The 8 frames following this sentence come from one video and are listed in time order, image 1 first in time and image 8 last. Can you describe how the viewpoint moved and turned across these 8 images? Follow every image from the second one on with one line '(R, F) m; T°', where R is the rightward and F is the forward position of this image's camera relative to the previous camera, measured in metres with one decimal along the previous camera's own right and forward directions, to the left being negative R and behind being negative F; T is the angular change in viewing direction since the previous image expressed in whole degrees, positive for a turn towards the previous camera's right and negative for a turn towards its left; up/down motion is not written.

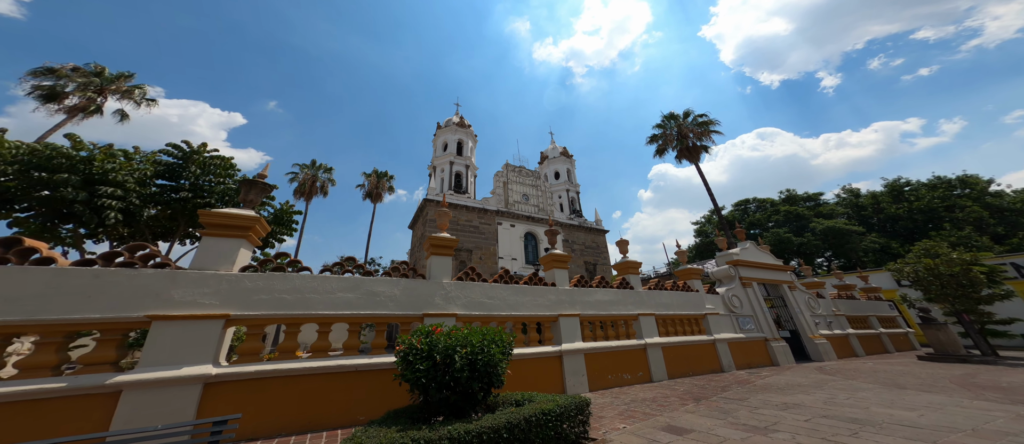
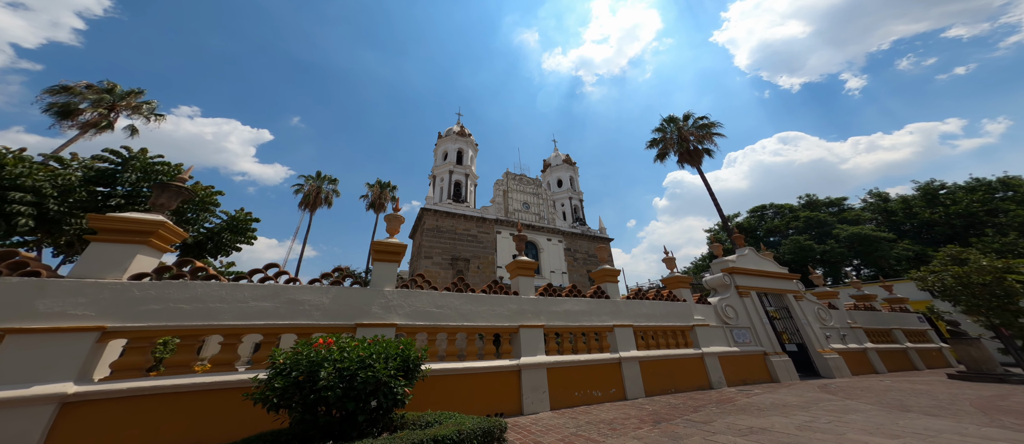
(+0.9, +0.3) m; -2°
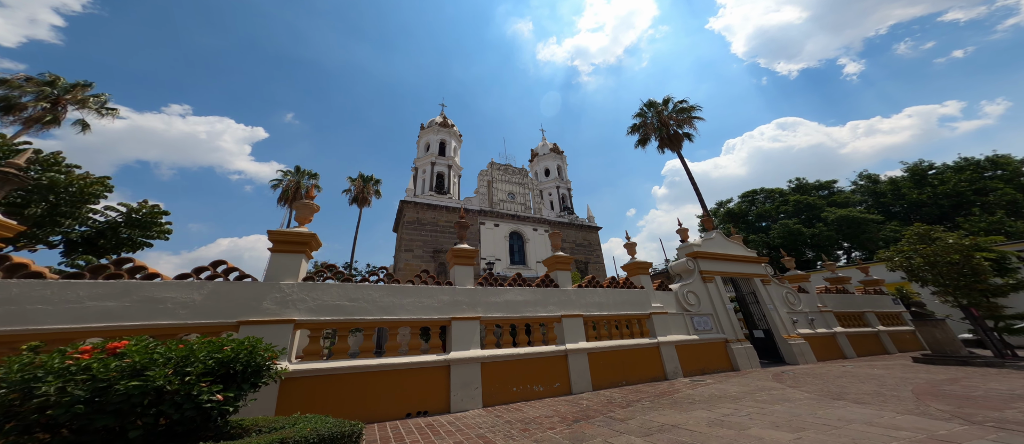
(+1.0, +0.3) m; 0°
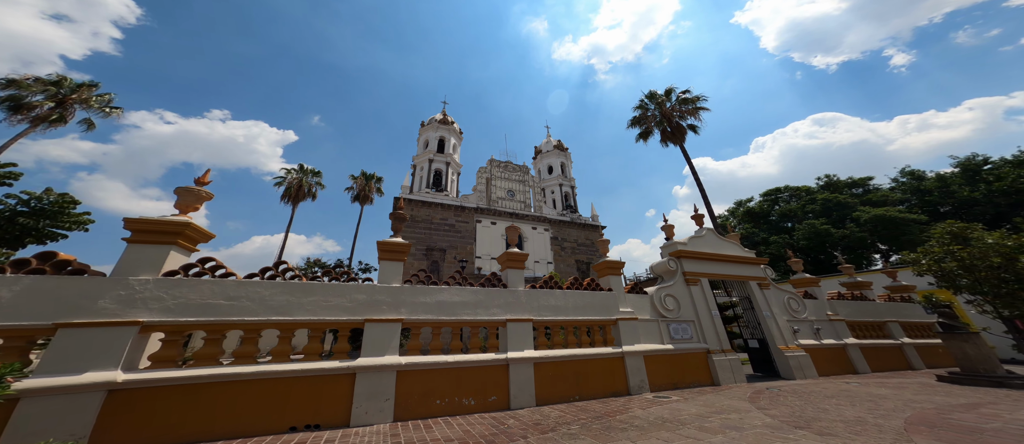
(+1.3, +0.6) m; -3°
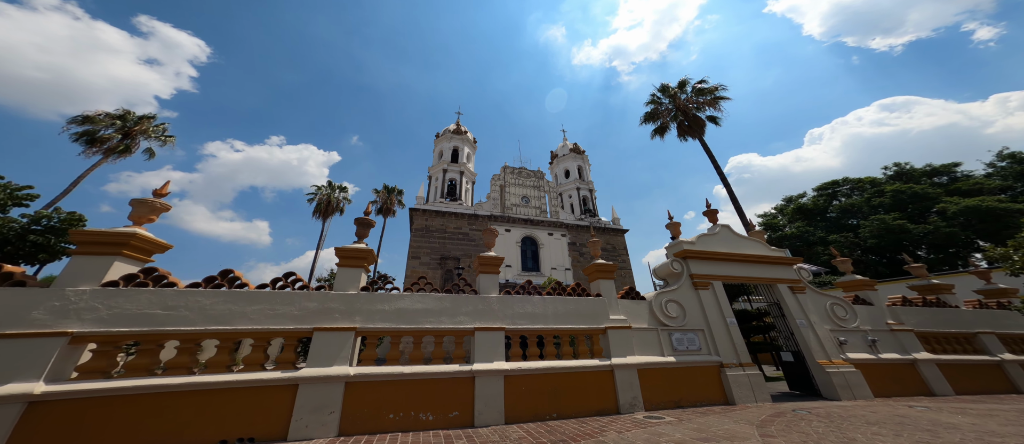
(+1.0, +0.4) m; -6°
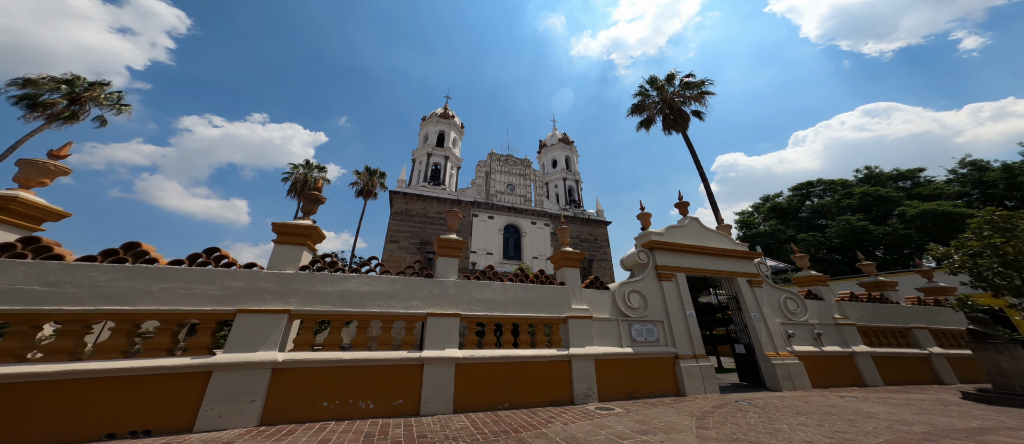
(+0.4, +0.2) m; +2°
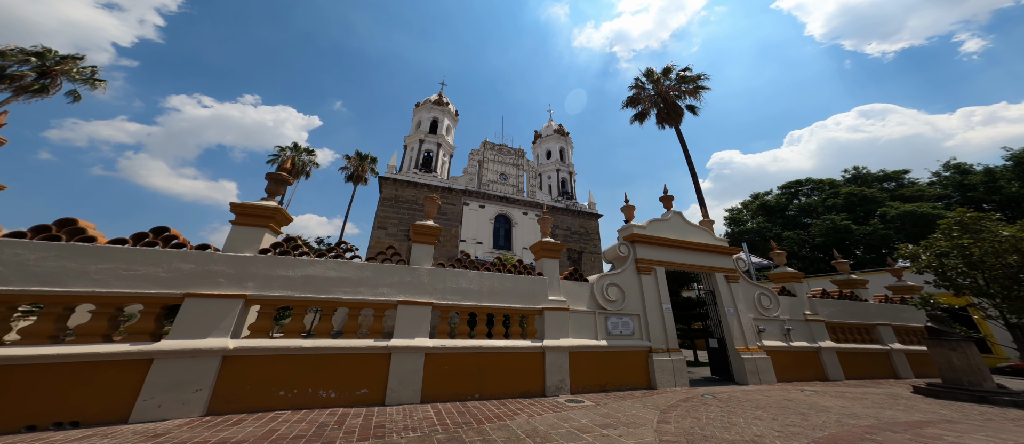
(+0.3, +0.1) m; +1°
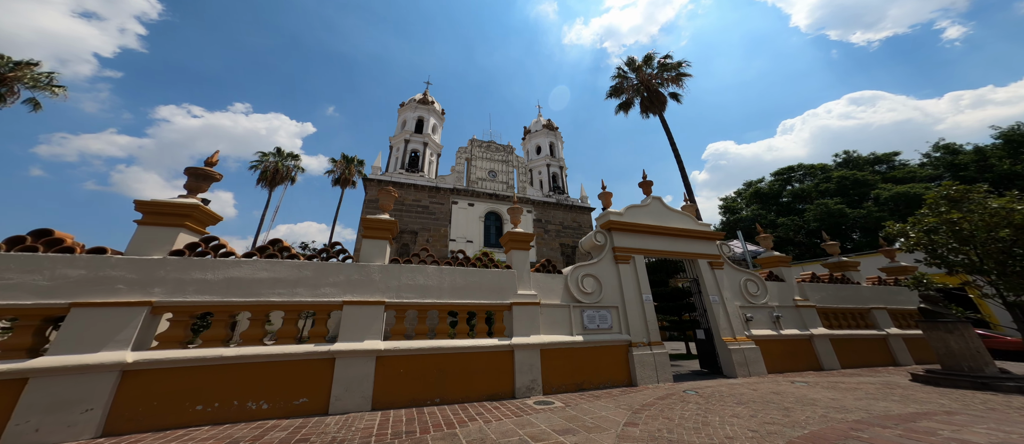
(+0.5, +0.4) m; 0°
